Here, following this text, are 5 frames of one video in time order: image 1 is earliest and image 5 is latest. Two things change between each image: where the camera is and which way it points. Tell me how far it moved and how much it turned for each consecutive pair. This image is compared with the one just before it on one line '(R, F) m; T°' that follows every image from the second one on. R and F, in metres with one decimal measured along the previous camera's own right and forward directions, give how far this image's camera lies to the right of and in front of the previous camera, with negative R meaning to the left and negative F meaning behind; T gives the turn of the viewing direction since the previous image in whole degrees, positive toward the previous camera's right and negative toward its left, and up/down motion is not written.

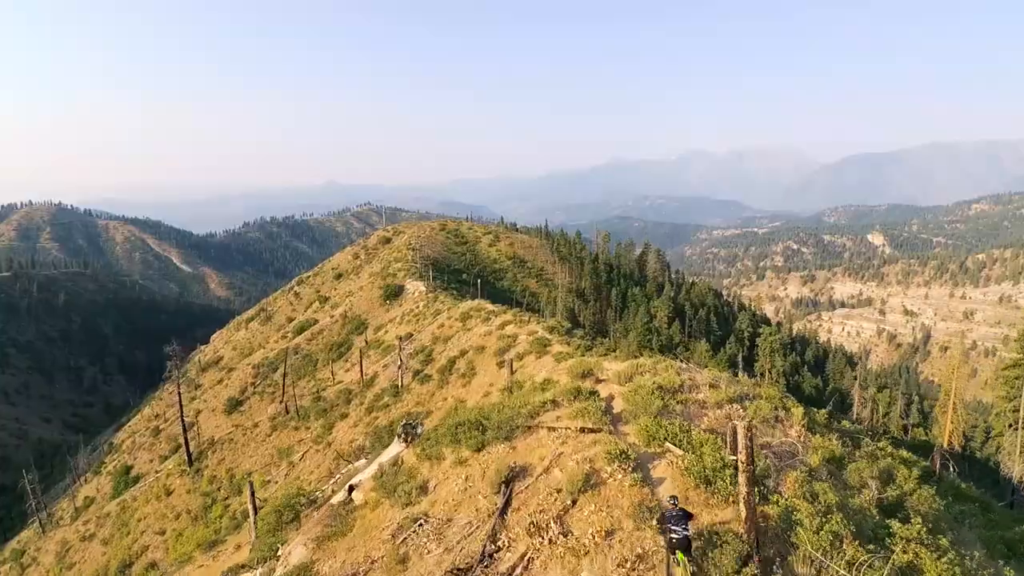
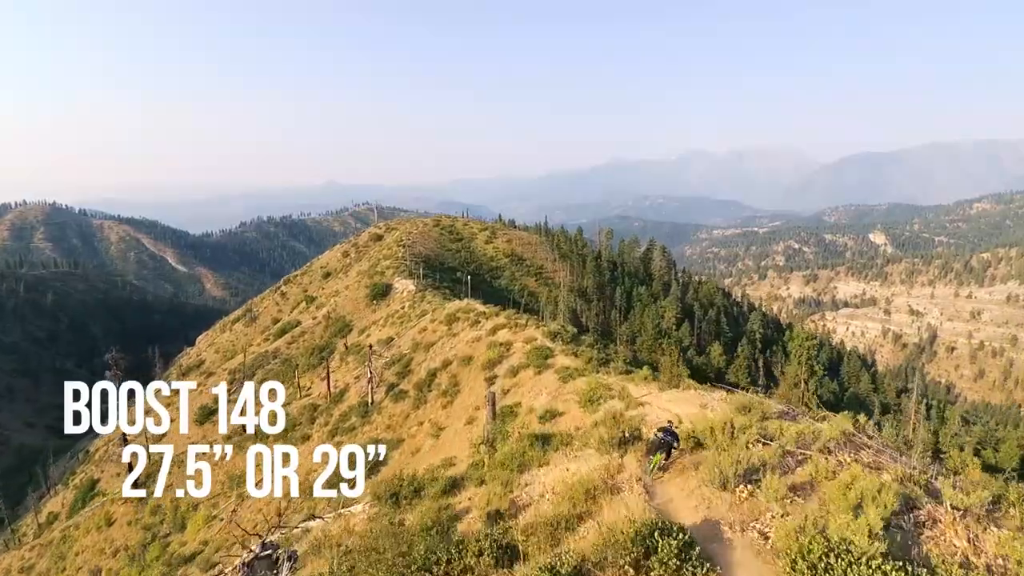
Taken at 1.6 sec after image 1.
(+0.3, +6.0) m; 0°
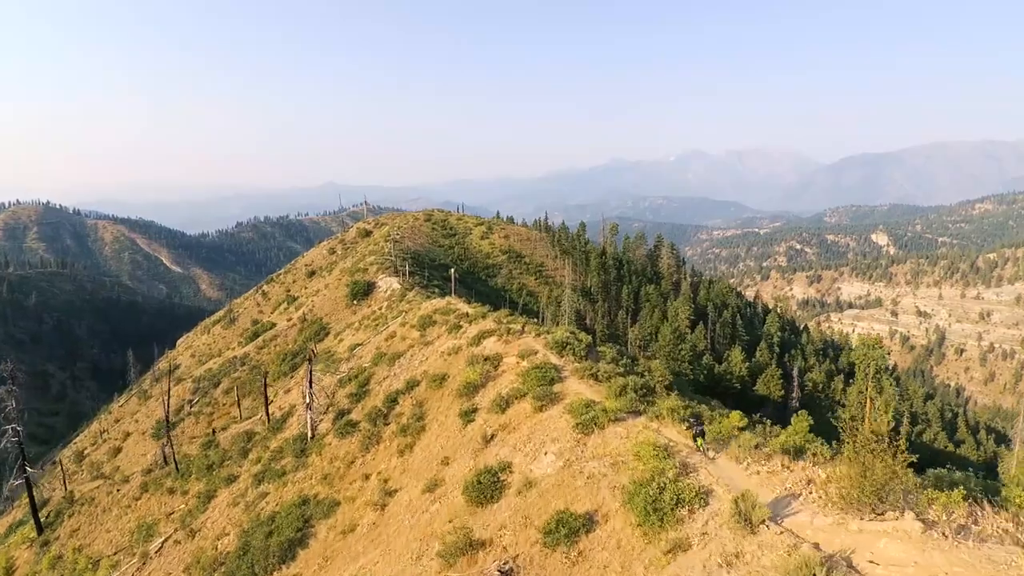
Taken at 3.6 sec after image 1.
(+0.3, +7.5) m; 0°
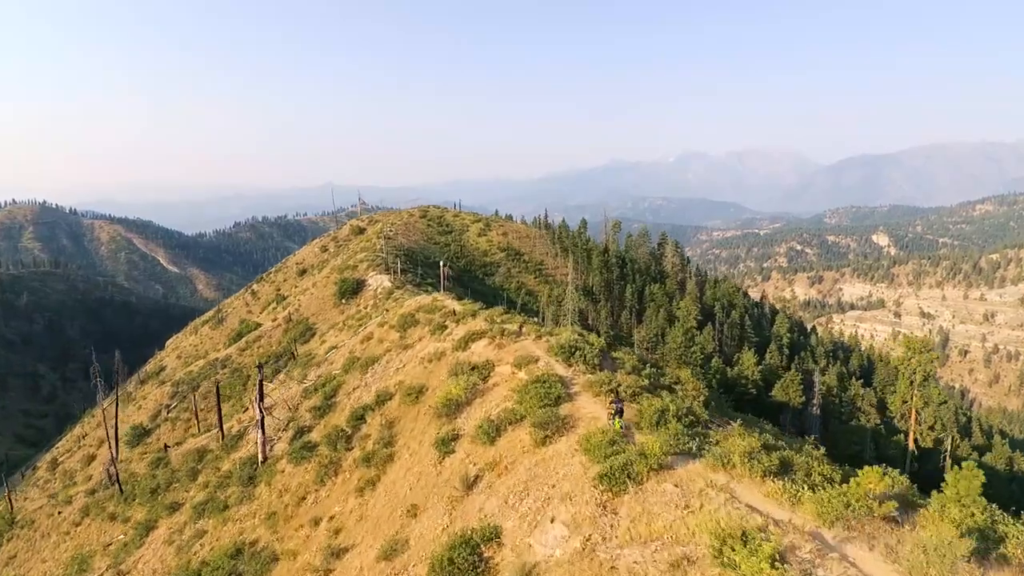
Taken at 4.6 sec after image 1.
(+0.1, +3.7) m; 0°
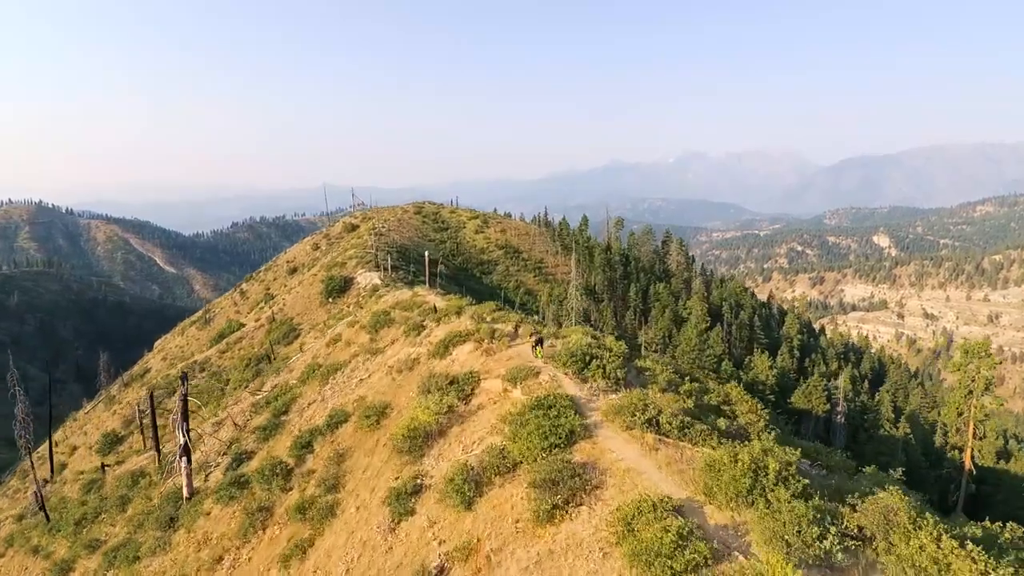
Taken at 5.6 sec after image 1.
(+0.1, +3.7) m; 0°
